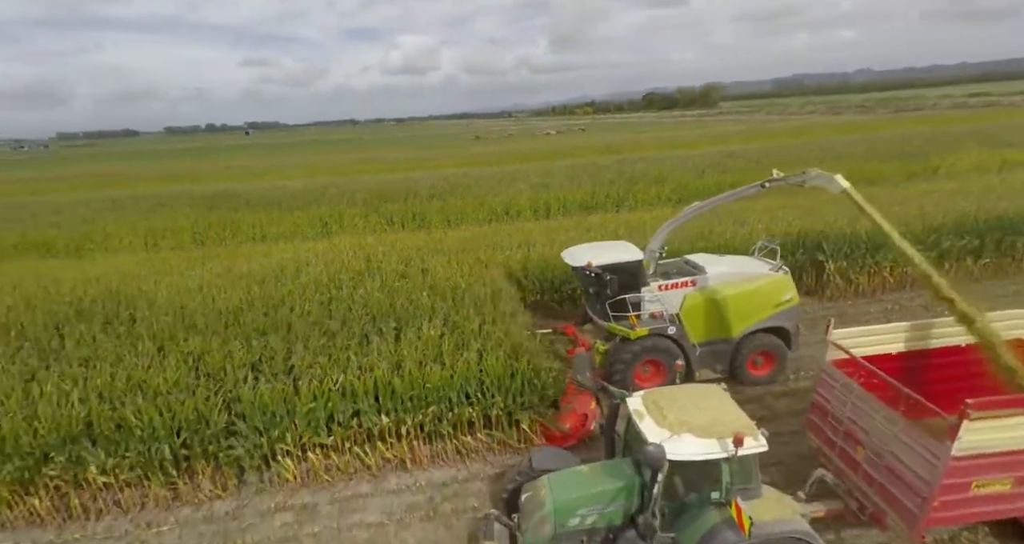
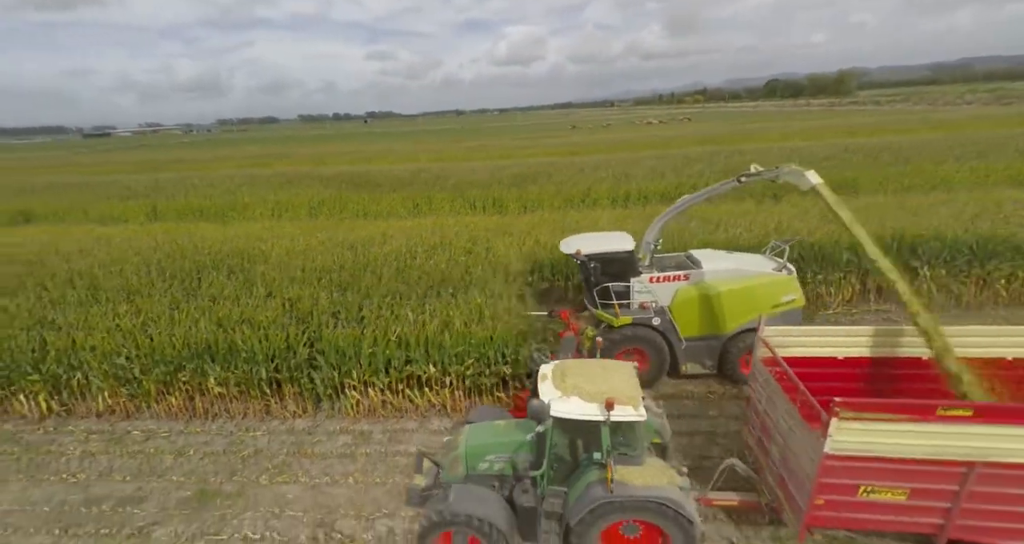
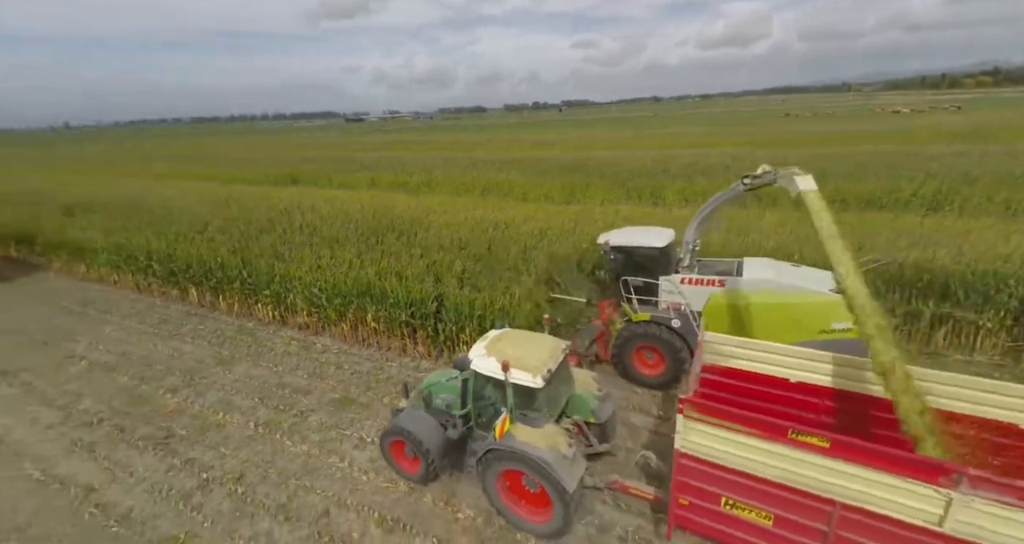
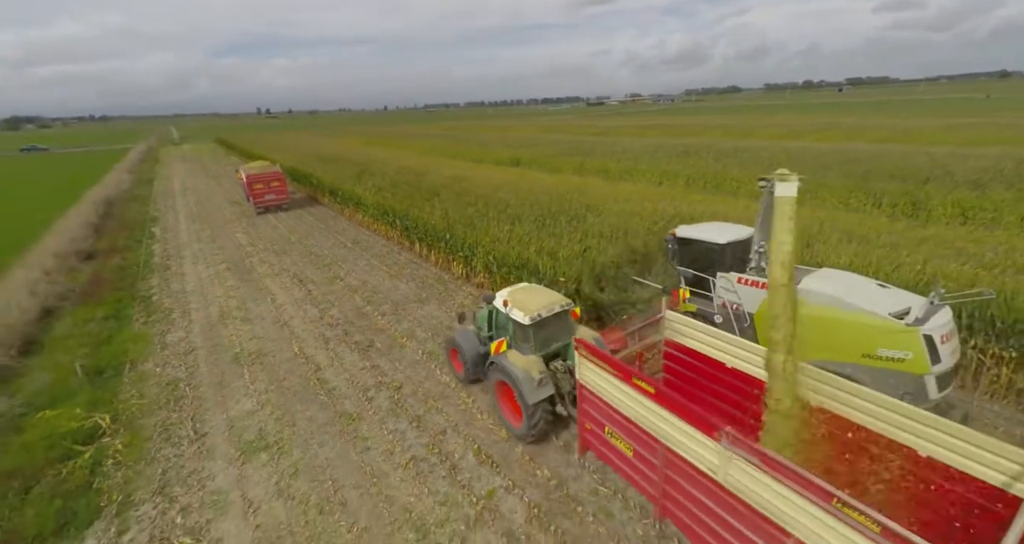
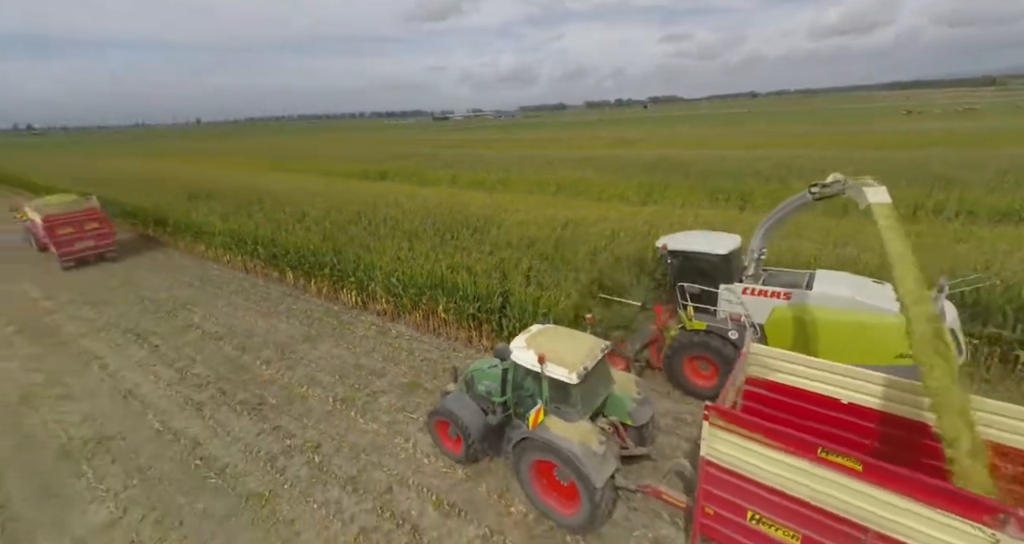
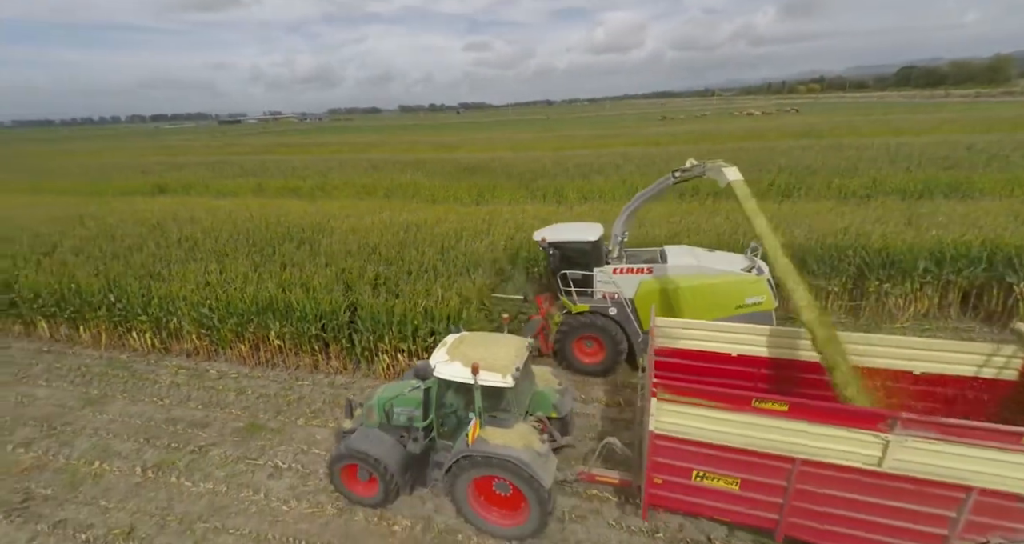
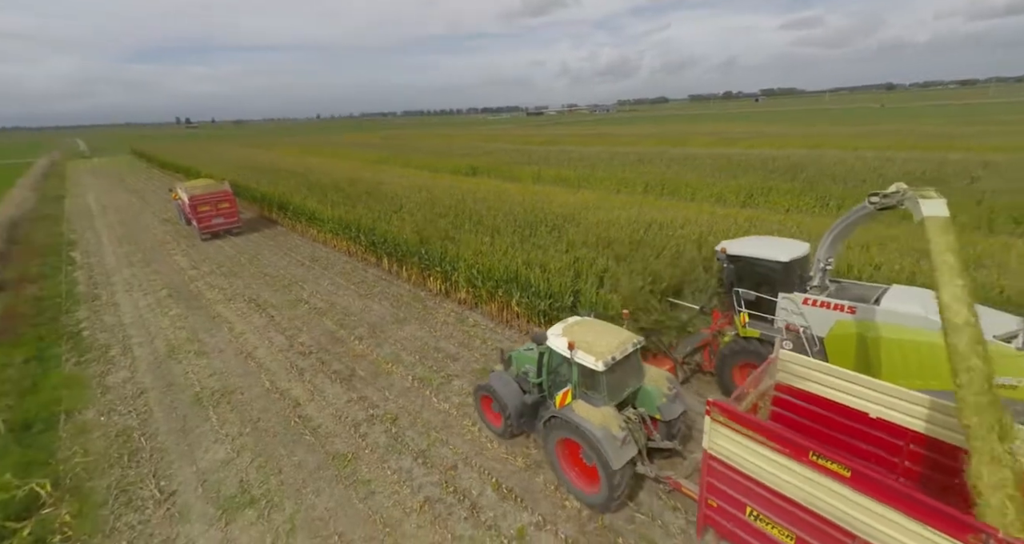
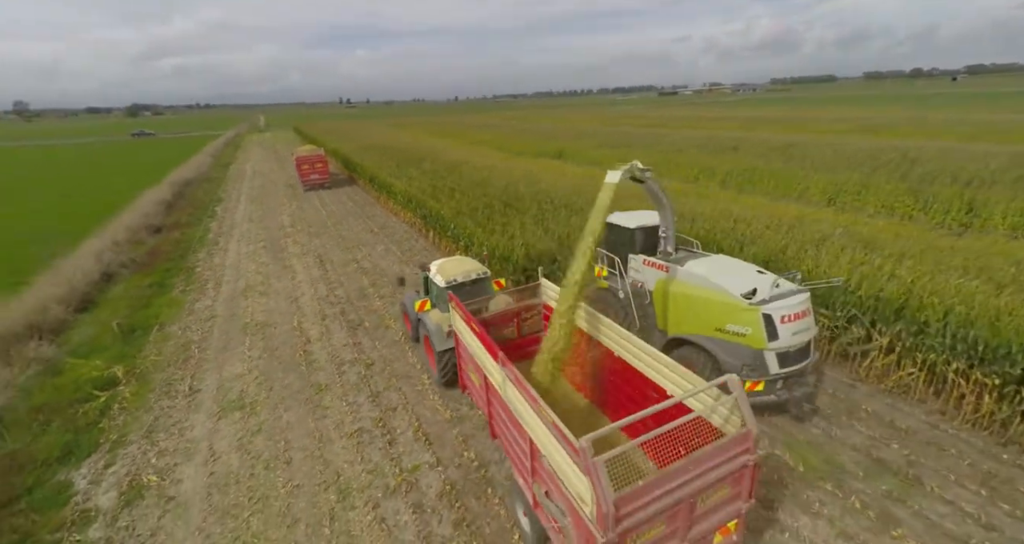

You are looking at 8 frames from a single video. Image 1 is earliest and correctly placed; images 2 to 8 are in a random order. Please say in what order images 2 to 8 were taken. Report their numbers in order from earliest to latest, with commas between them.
2, 6, 3, 5, 7, 4, 8
